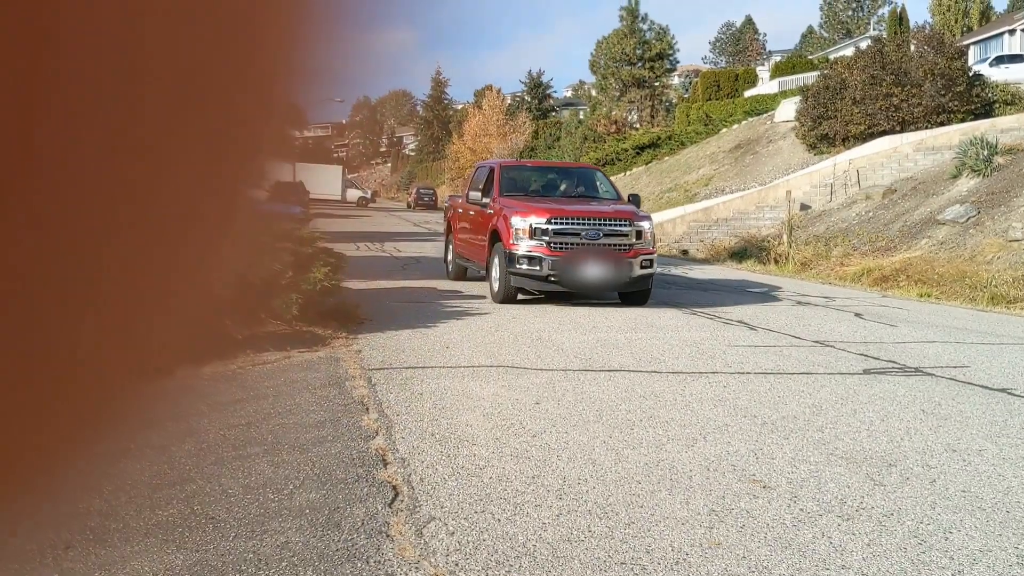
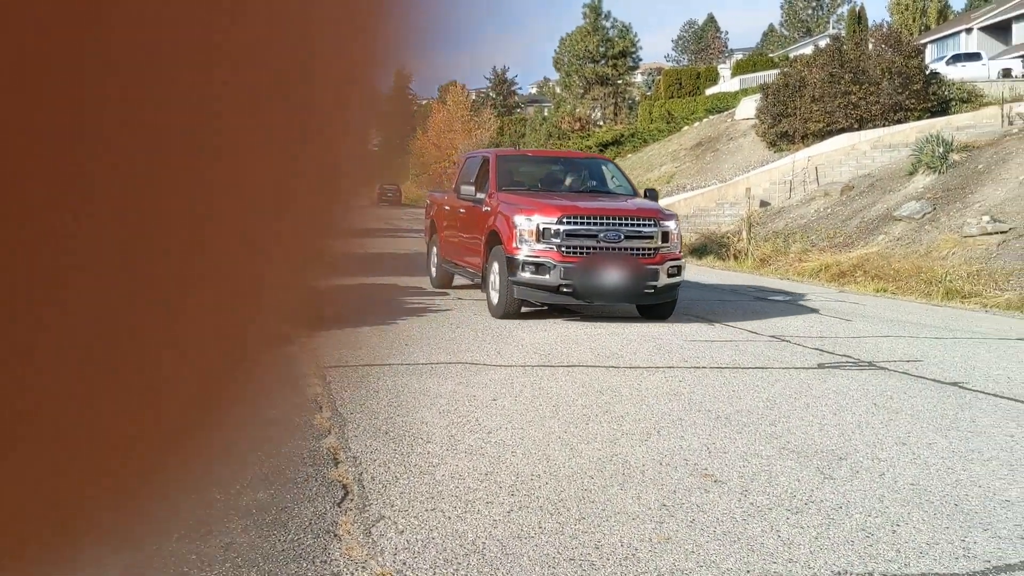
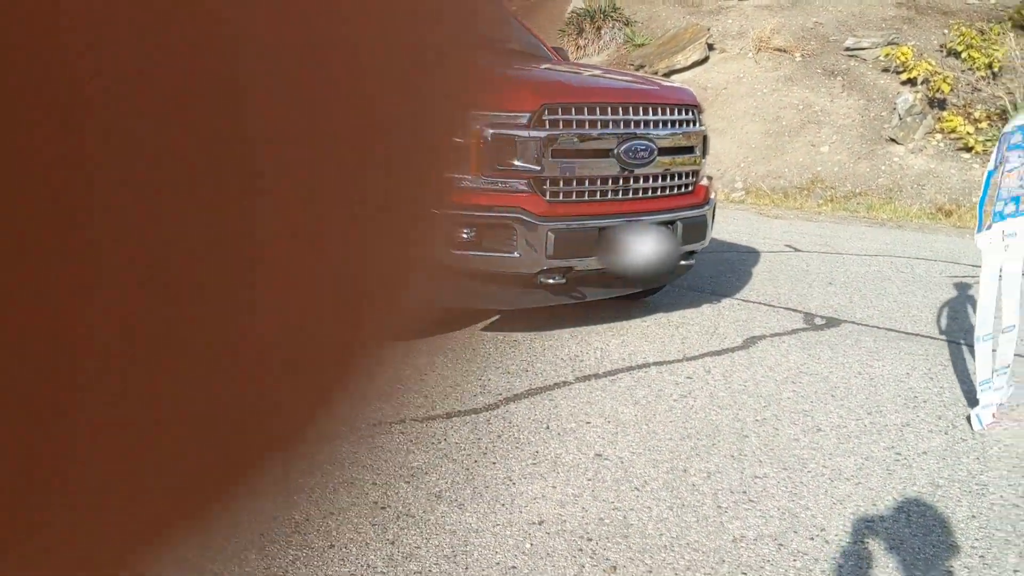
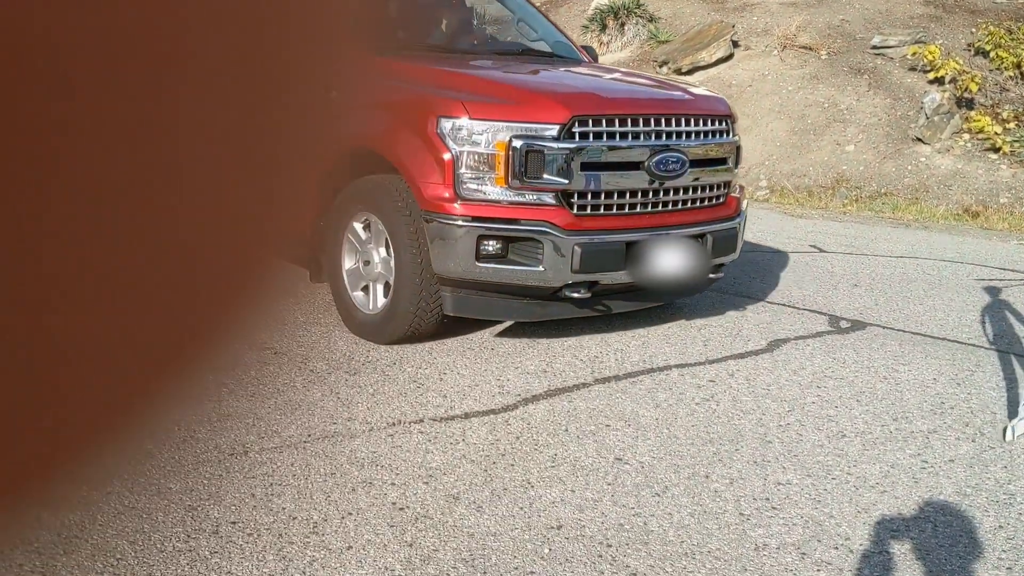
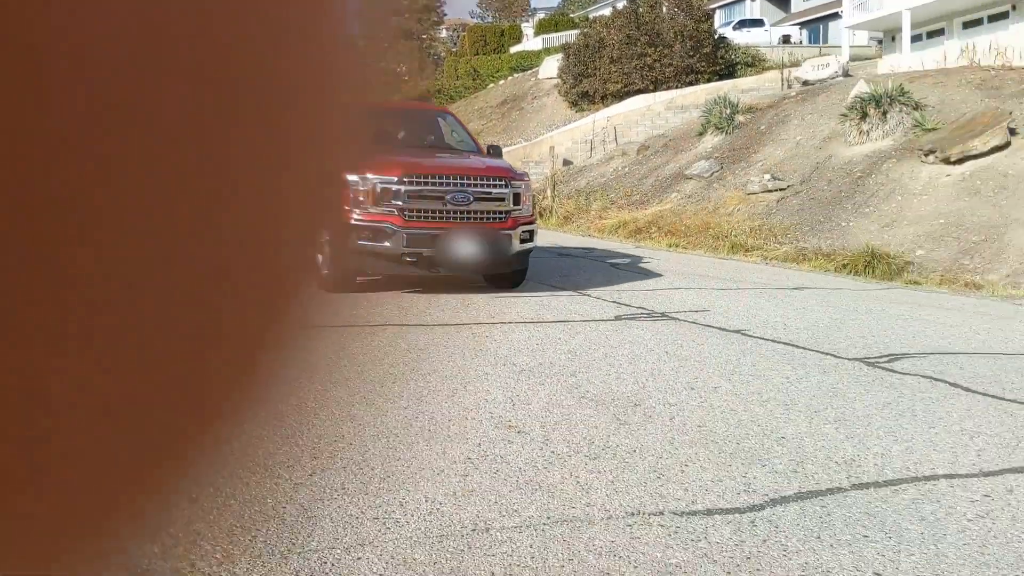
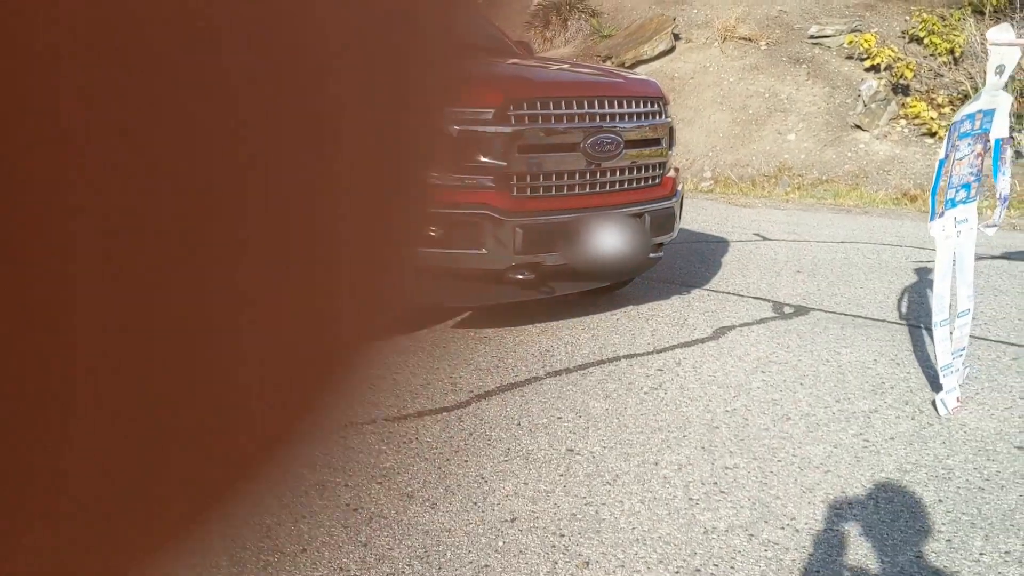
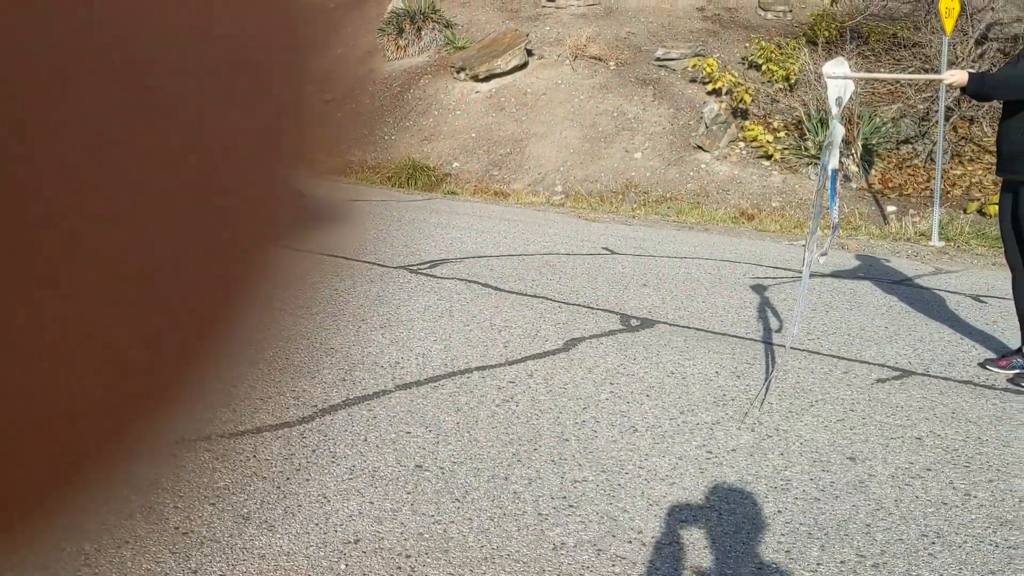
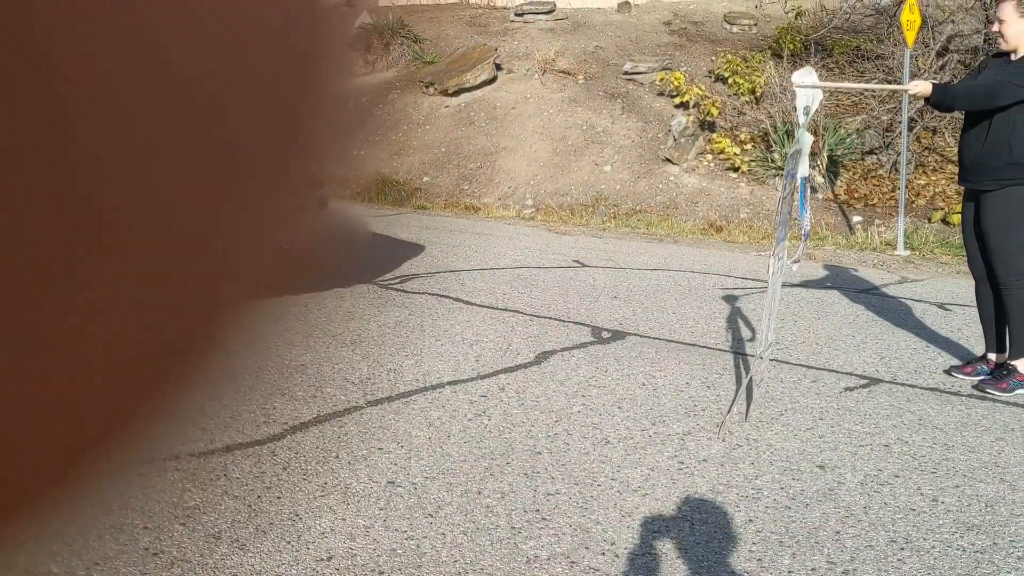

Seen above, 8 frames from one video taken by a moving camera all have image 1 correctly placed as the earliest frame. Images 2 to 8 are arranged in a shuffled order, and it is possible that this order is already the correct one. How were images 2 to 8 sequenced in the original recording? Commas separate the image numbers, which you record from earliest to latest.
2, 5, 7, 8, 4, 3, 6
